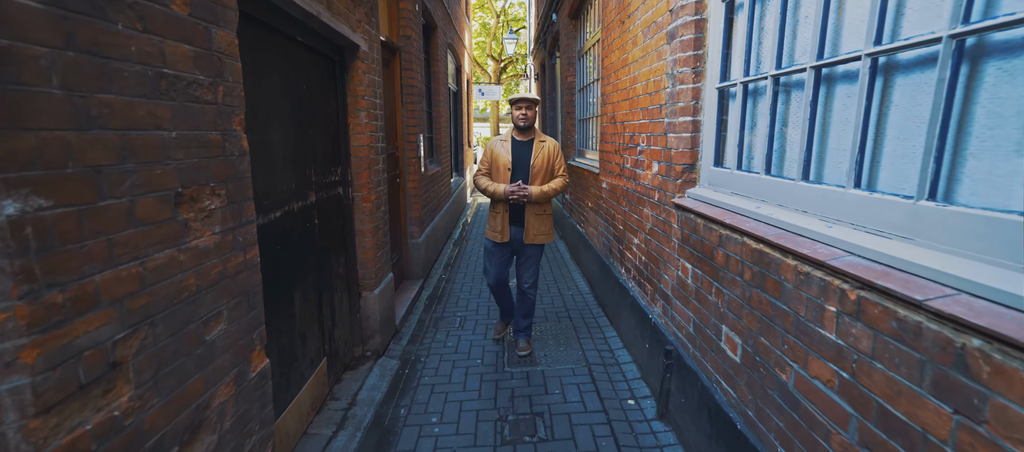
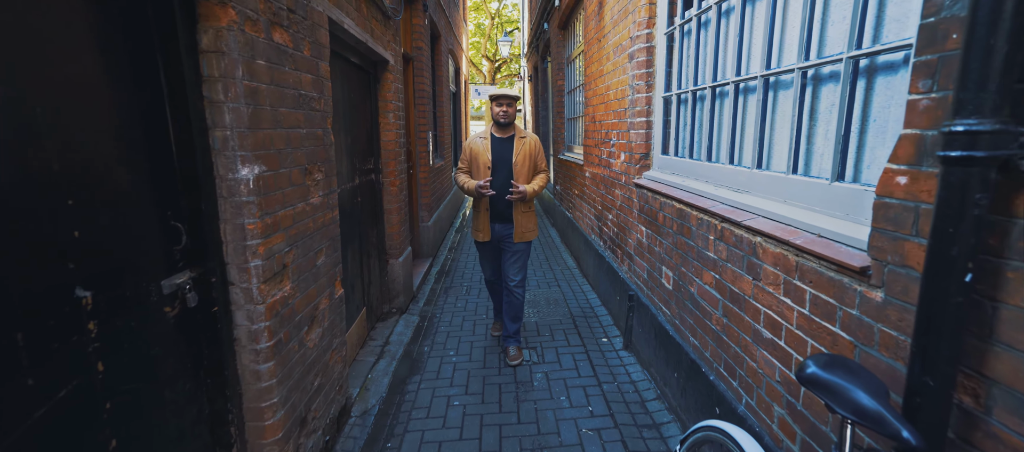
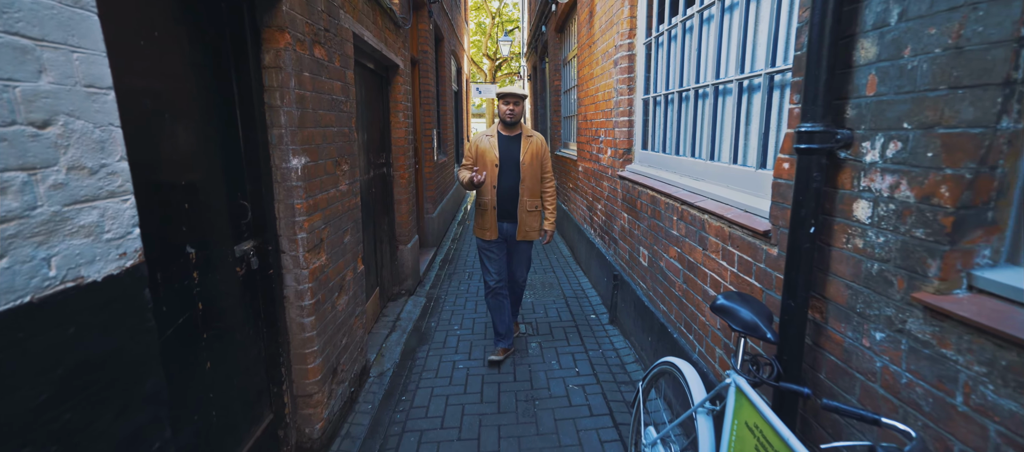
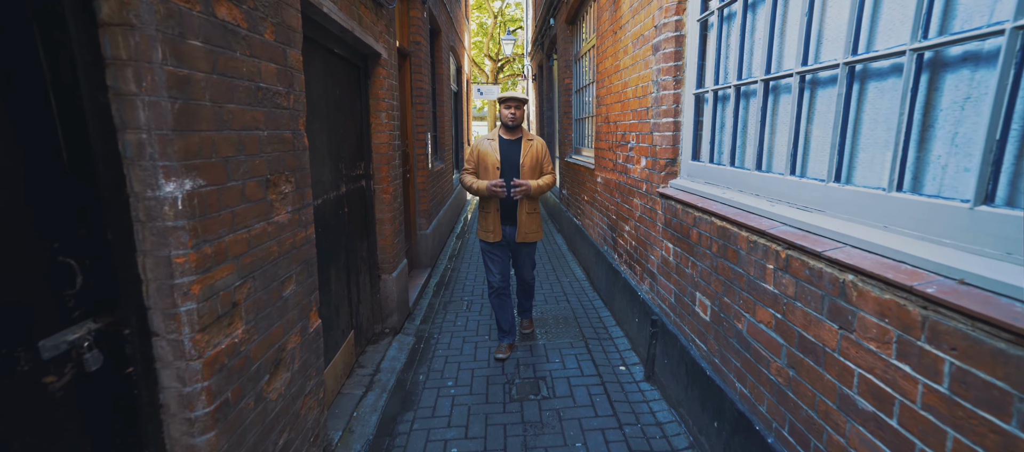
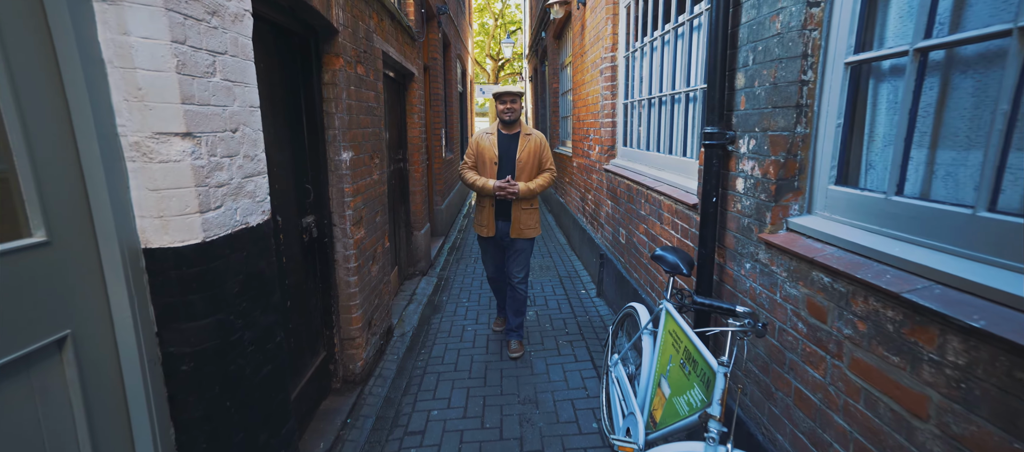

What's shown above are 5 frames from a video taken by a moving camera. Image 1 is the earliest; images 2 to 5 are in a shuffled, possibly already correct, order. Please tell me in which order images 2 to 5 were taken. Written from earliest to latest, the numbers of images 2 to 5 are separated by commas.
4, 2, 3, 5
